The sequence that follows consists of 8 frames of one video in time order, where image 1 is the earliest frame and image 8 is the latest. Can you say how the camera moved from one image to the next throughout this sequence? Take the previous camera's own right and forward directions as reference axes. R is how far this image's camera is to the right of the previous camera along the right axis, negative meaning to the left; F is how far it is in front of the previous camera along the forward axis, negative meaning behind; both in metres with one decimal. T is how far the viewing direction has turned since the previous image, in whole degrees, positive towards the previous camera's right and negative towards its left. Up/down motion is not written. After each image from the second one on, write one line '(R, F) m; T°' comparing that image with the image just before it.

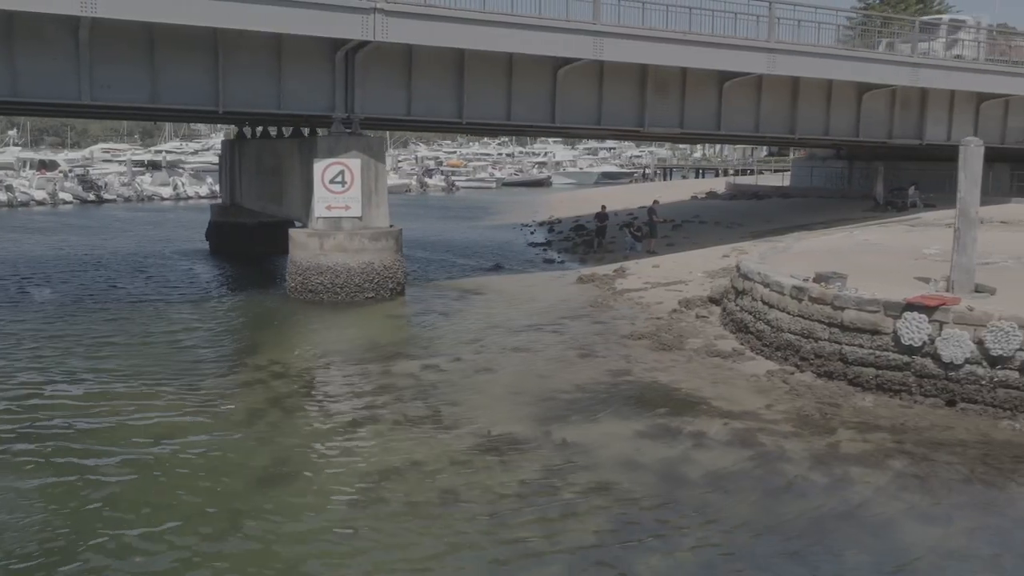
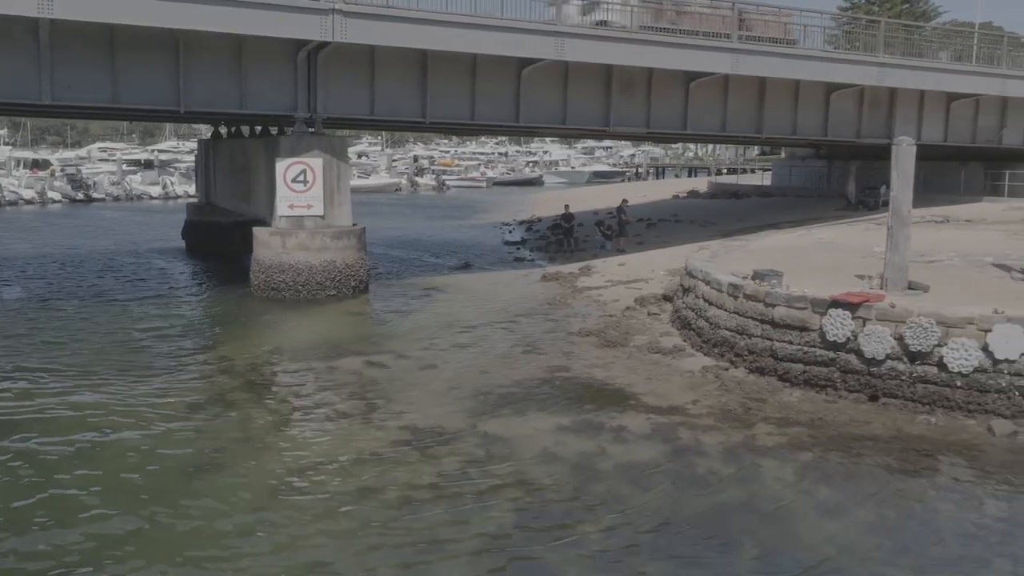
(+1.1, -0.2) m; 0°
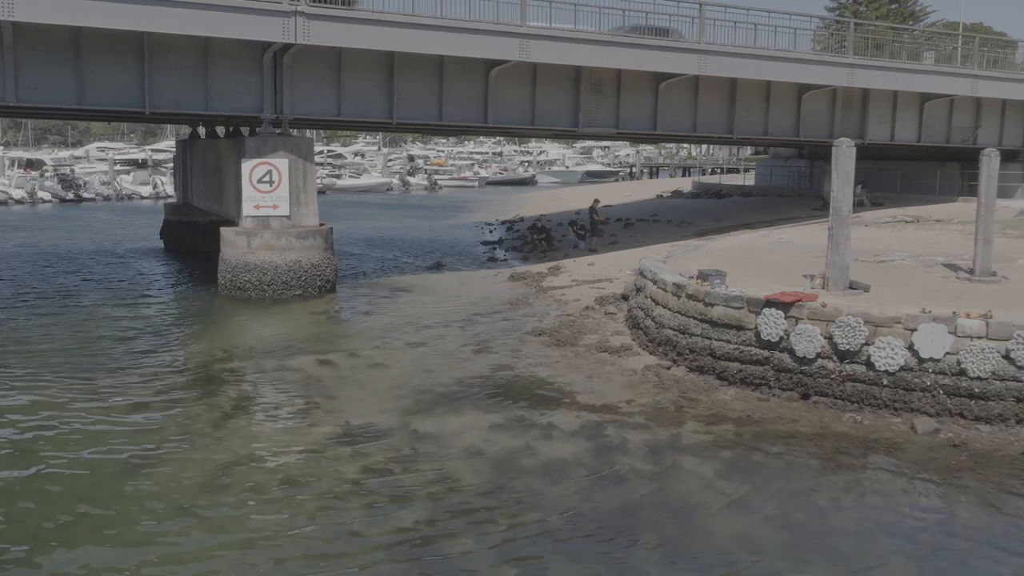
(+1.0, -0.2) m; 0°
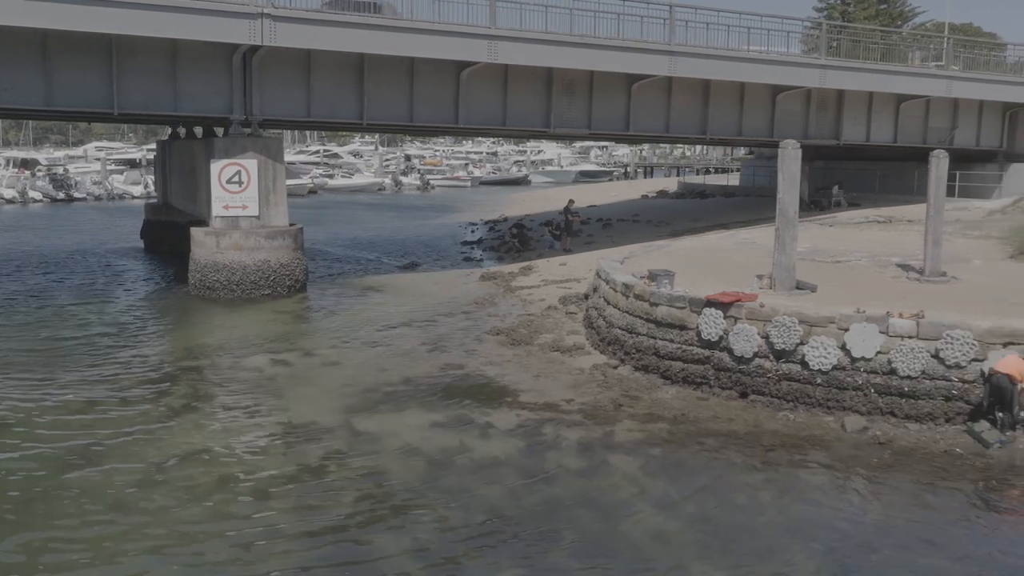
(+1.0, -0.2) m; 0°
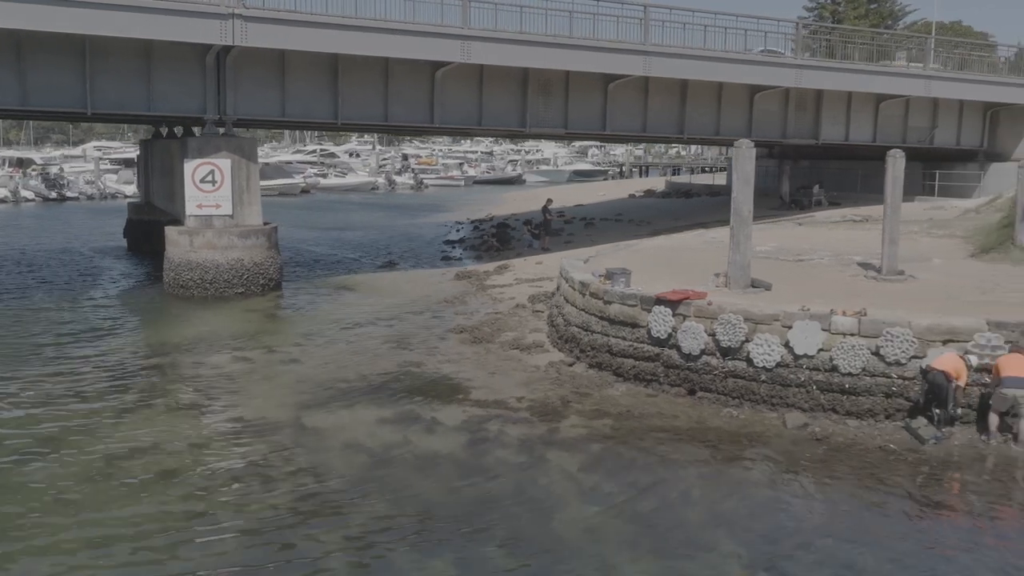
(+0.8, -0.1) m; 0°
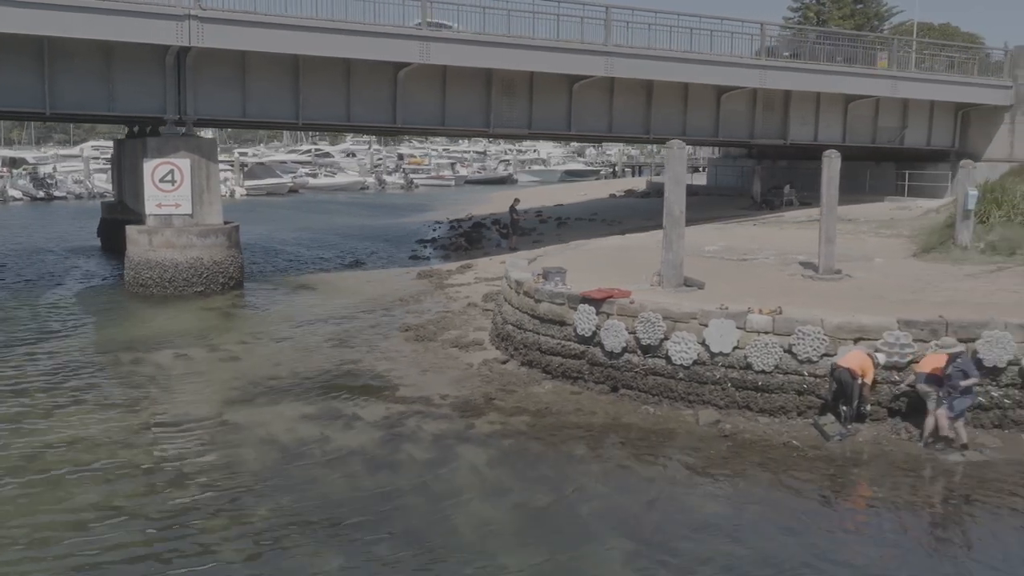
(+1.3, -0.2) m; 0°
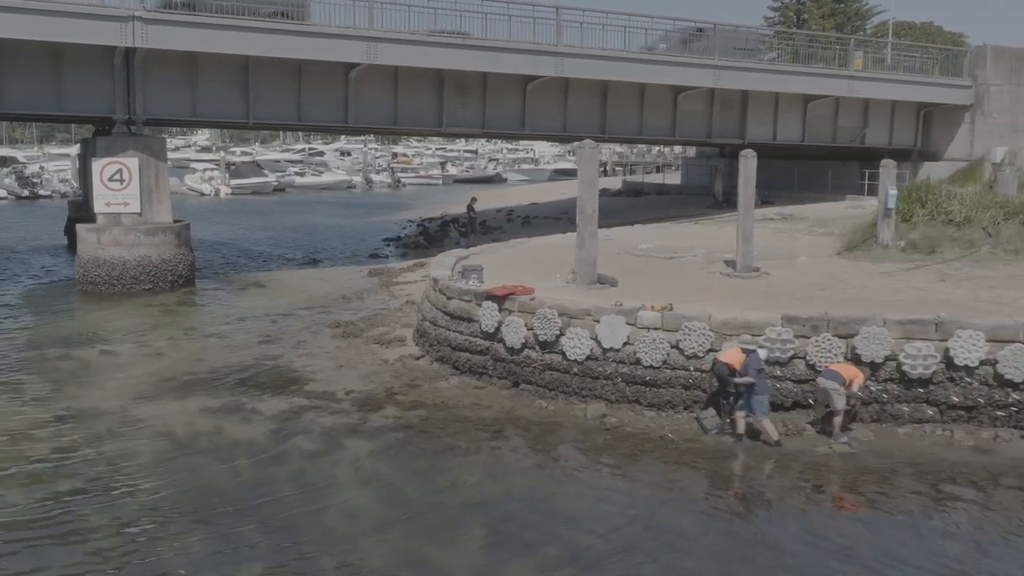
(+1.7, -0.3) m; 0°
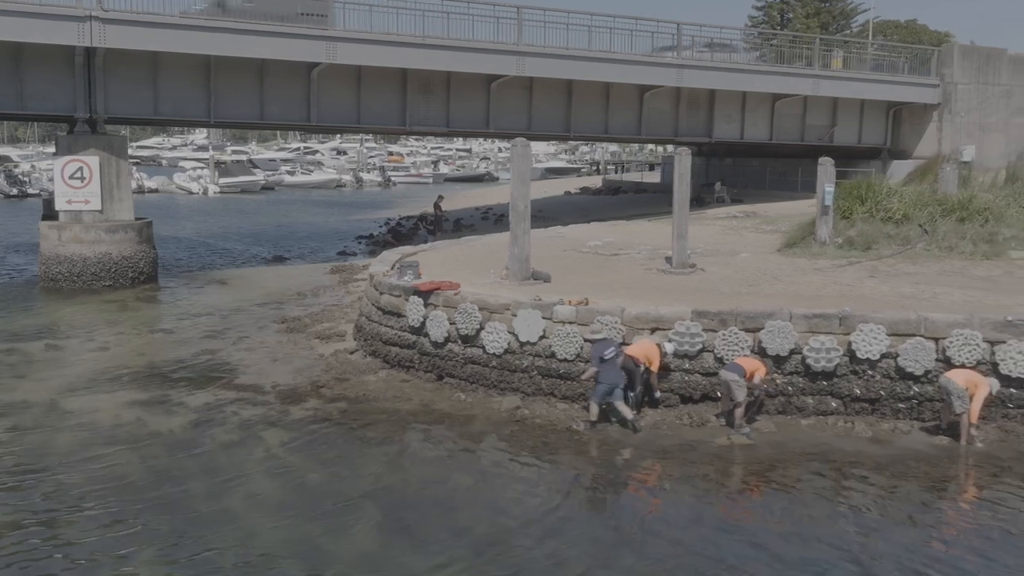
(+1.3, -0.3) m; 0°
